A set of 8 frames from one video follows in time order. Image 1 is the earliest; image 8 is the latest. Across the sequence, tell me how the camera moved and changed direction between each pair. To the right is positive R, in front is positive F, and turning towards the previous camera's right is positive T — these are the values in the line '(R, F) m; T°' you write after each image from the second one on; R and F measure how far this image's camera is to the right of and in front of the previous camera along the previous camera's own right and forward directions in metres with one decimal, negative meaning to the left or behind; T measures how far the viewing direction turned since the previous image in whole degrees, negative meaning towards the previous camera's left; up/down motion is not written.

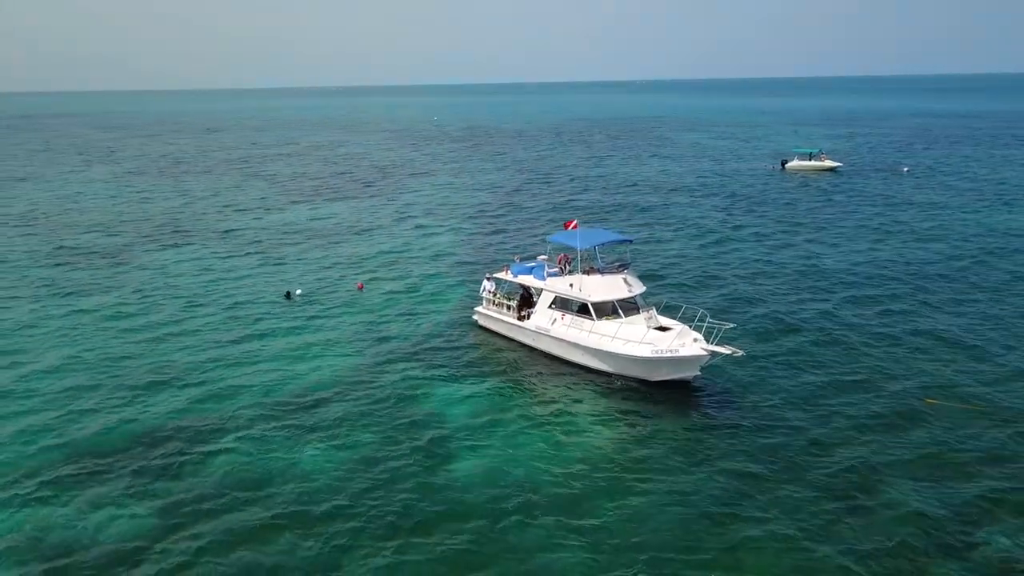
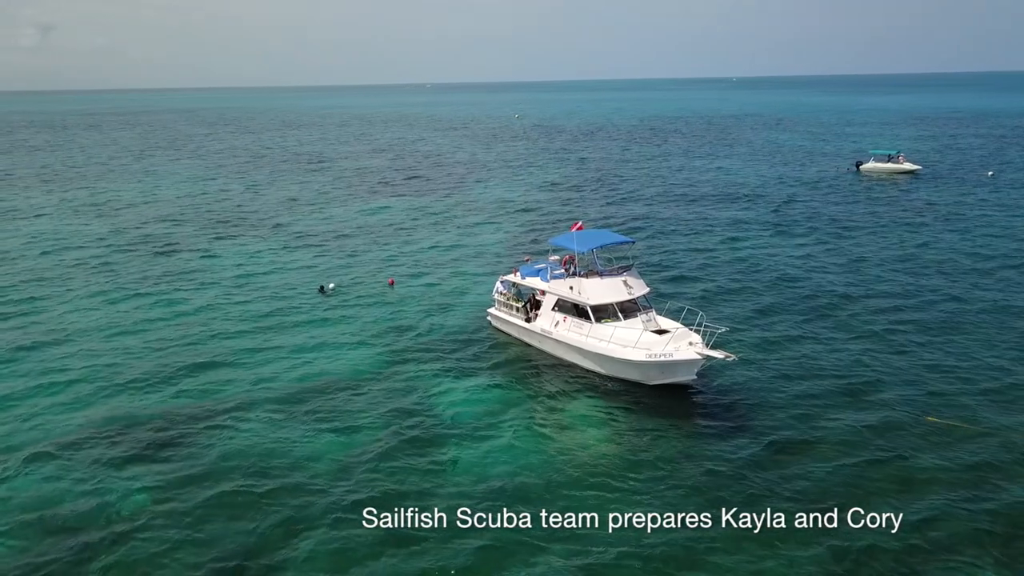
(+4.5, -0.7) m; -7°
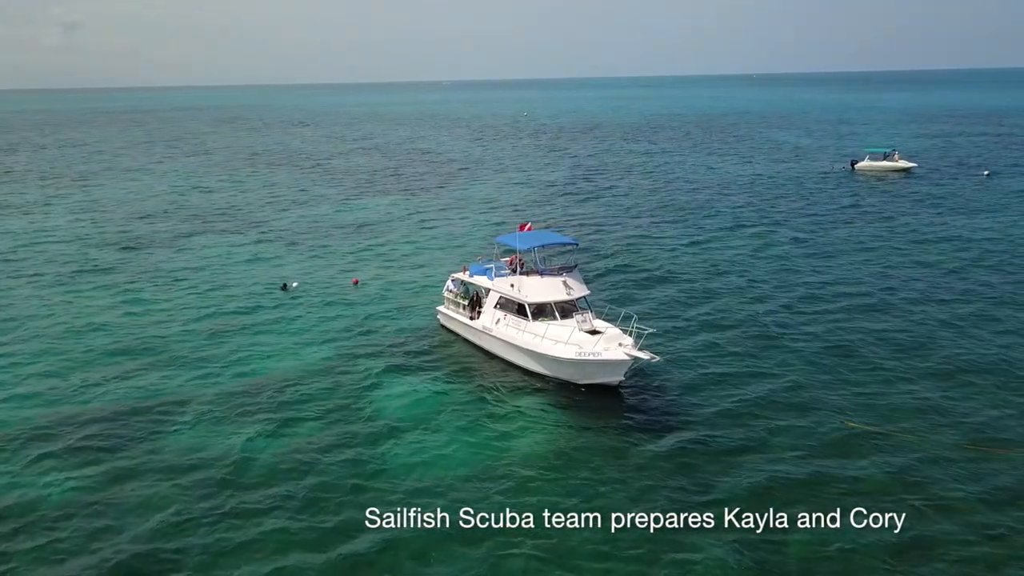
(+4.0, -0.6) m; -2°
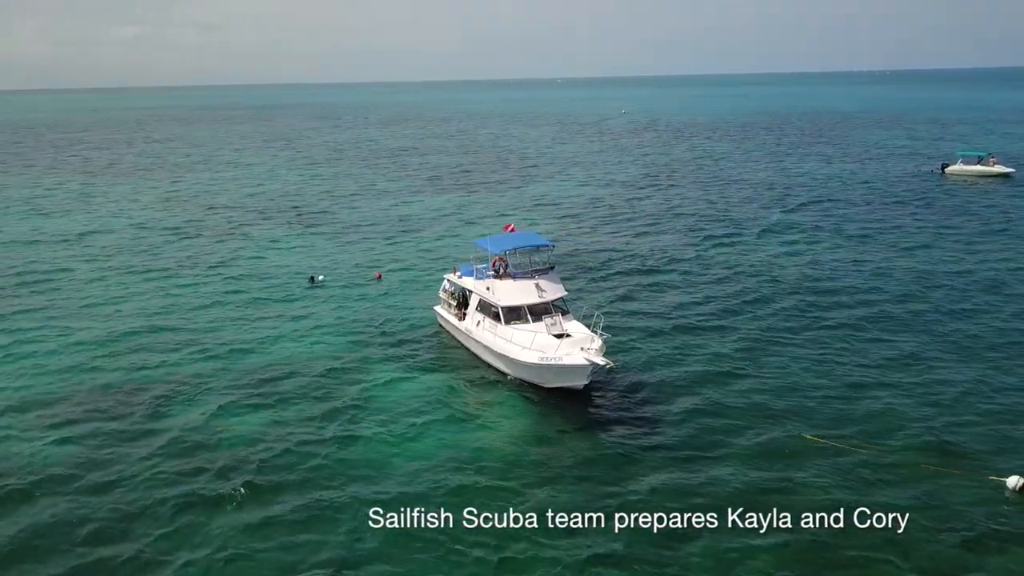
(+6.6, -0.6) m; -8°
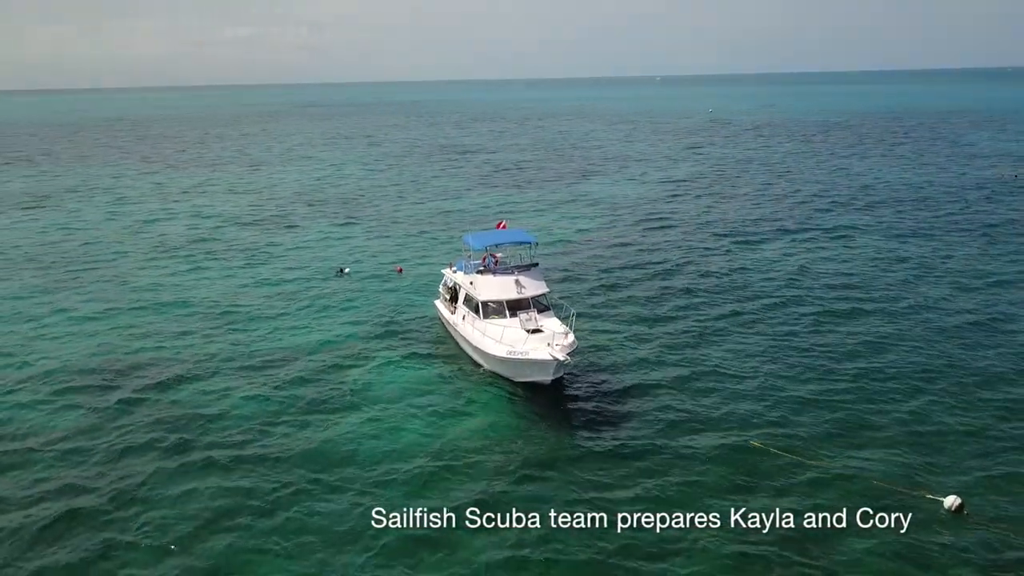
(+5.3, -1.3) m; -7°
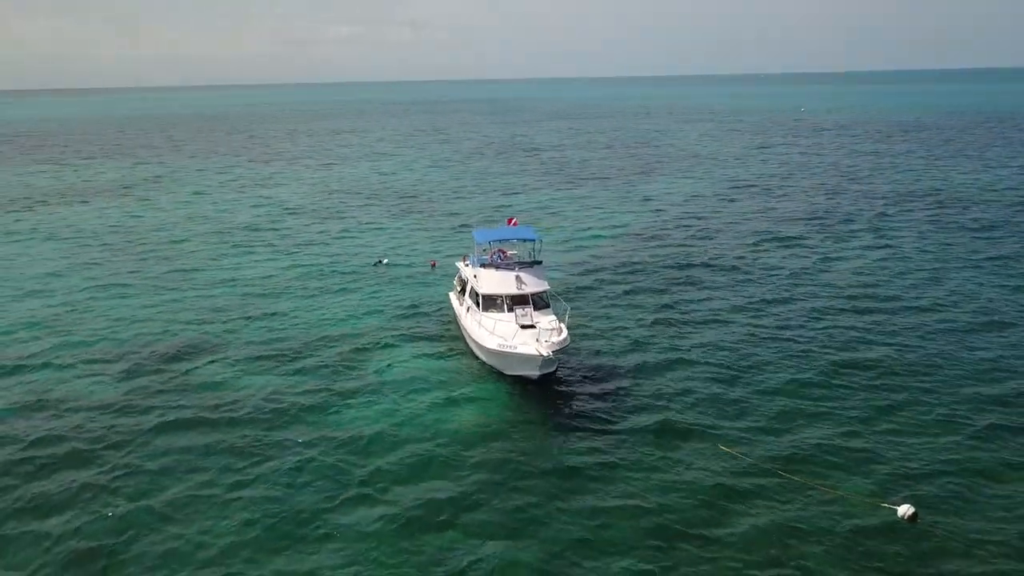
(+4.1, -1.4) m; -7°
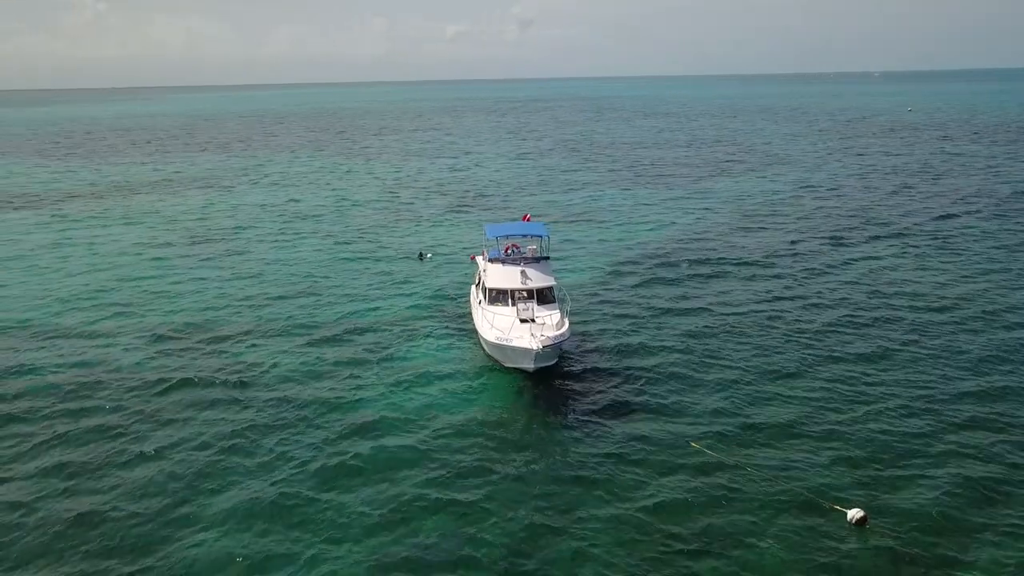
(+3.9, -1.5) m; -7°
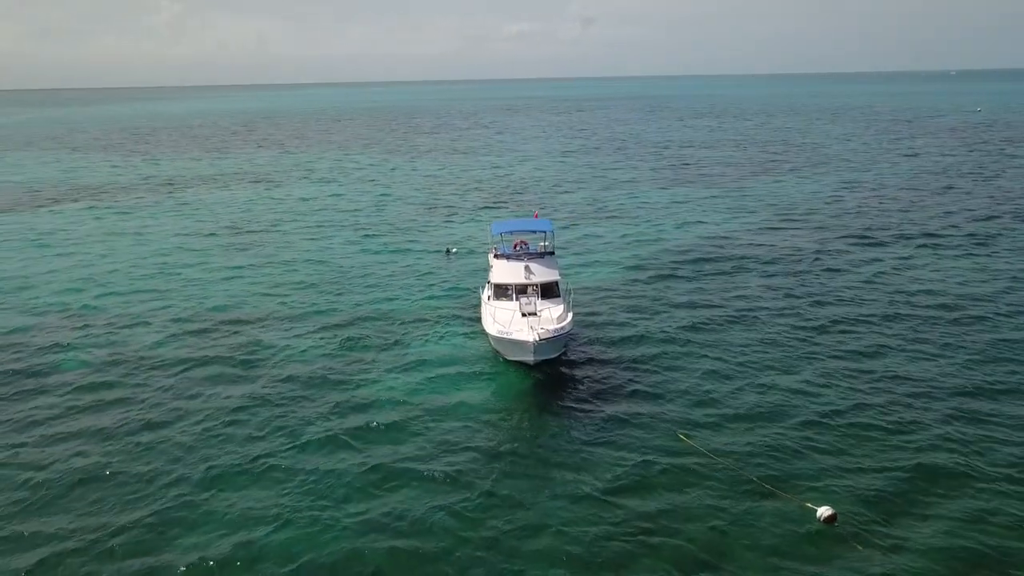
(+2.2, -1.0) m; -4°
